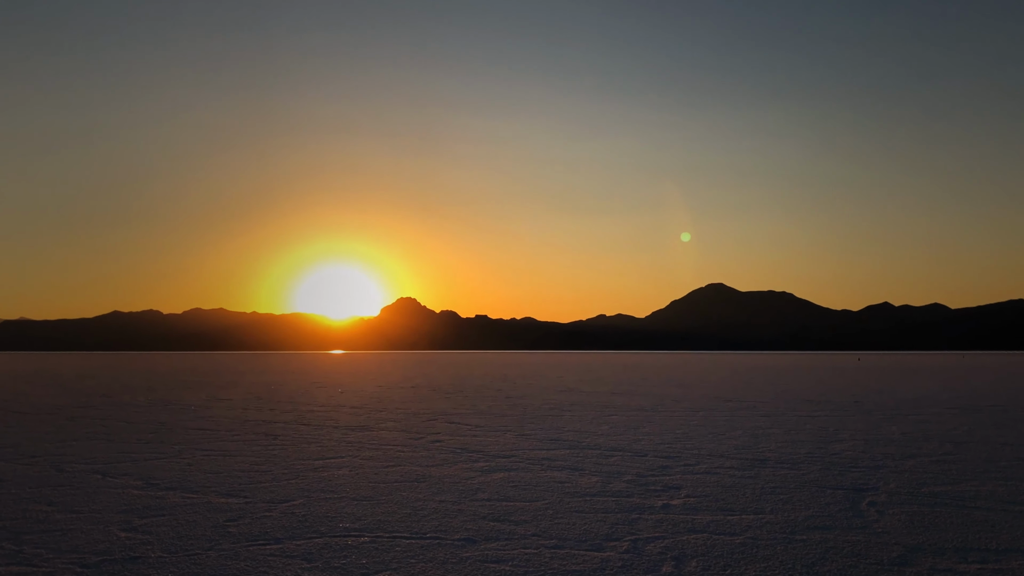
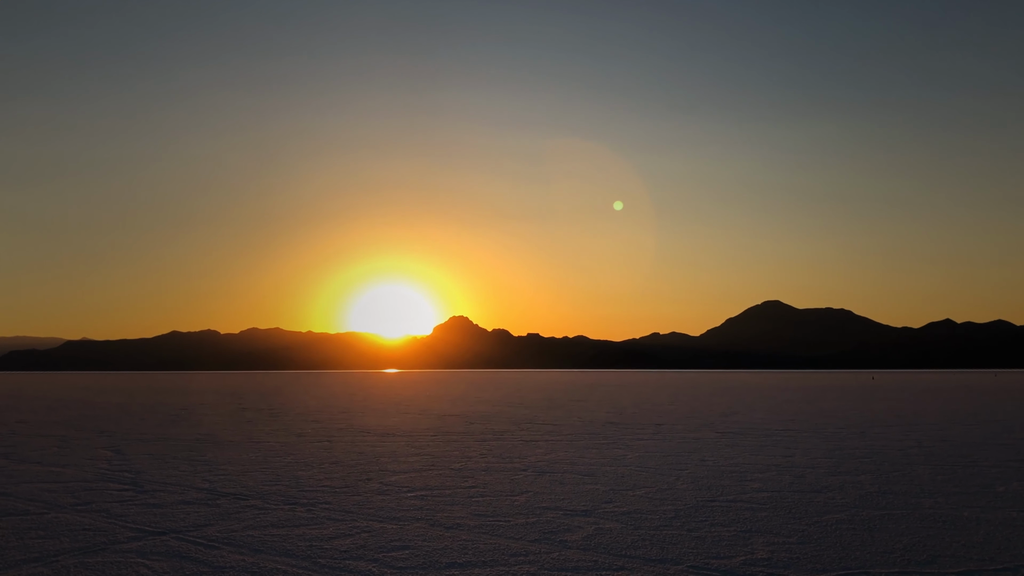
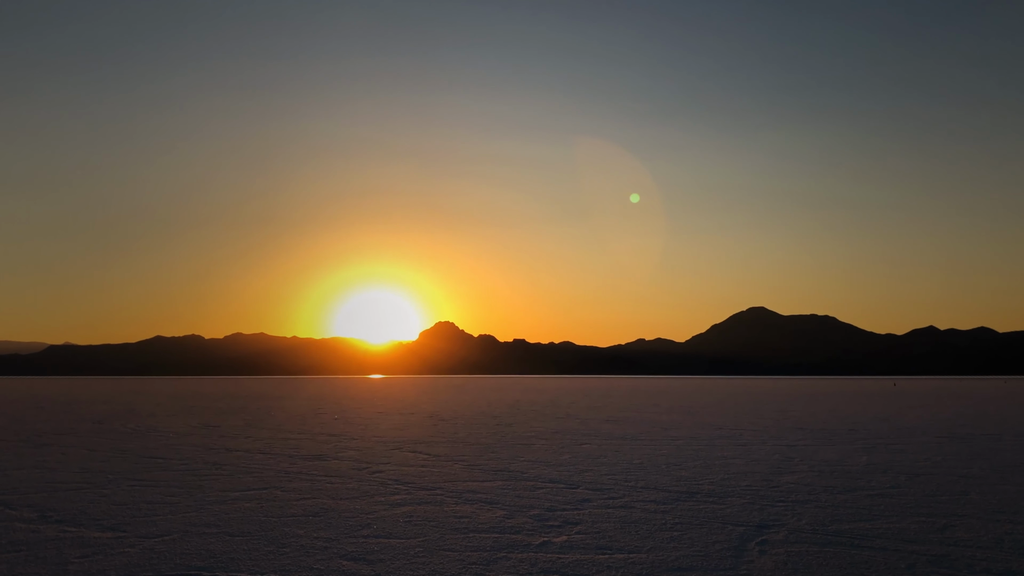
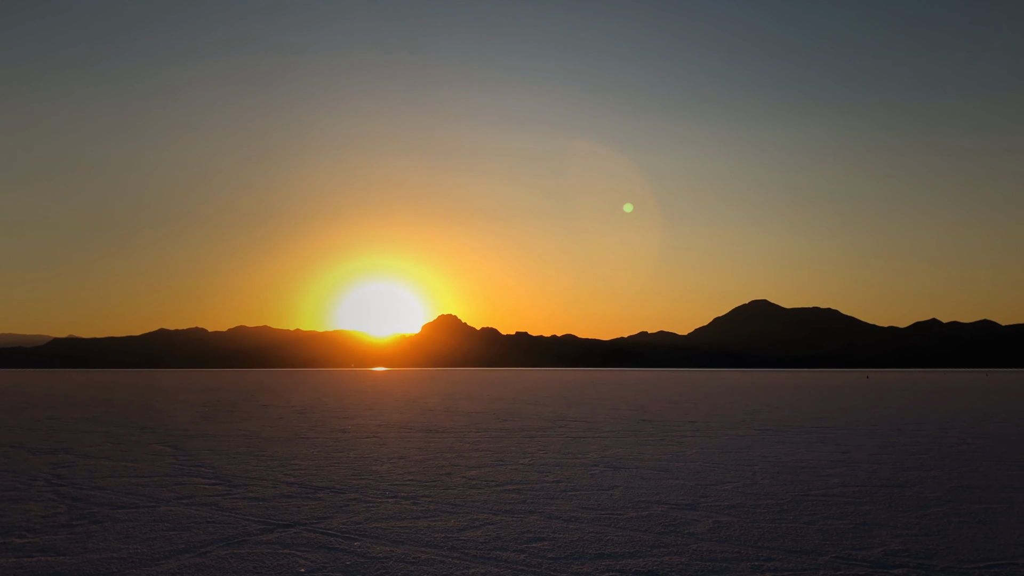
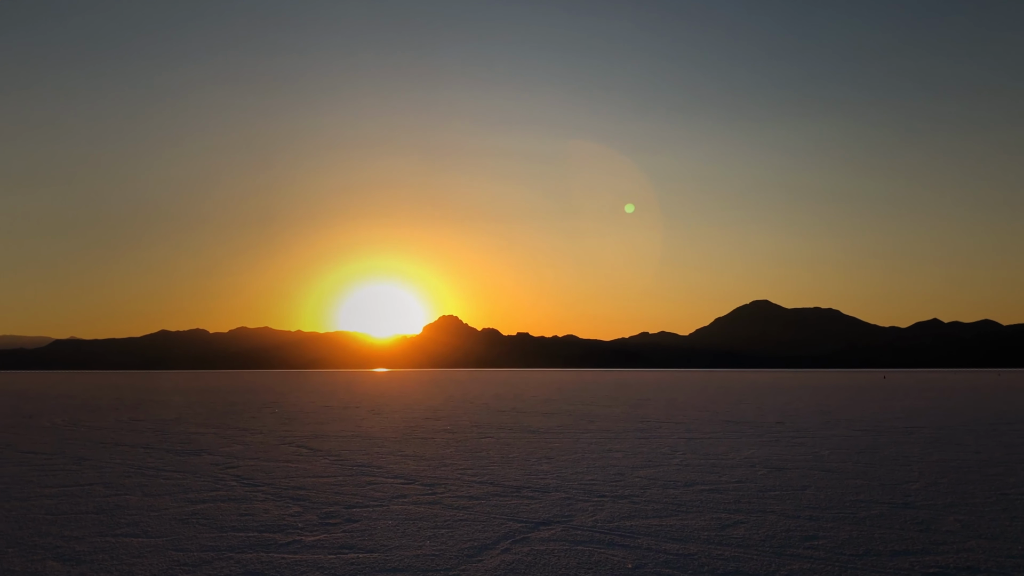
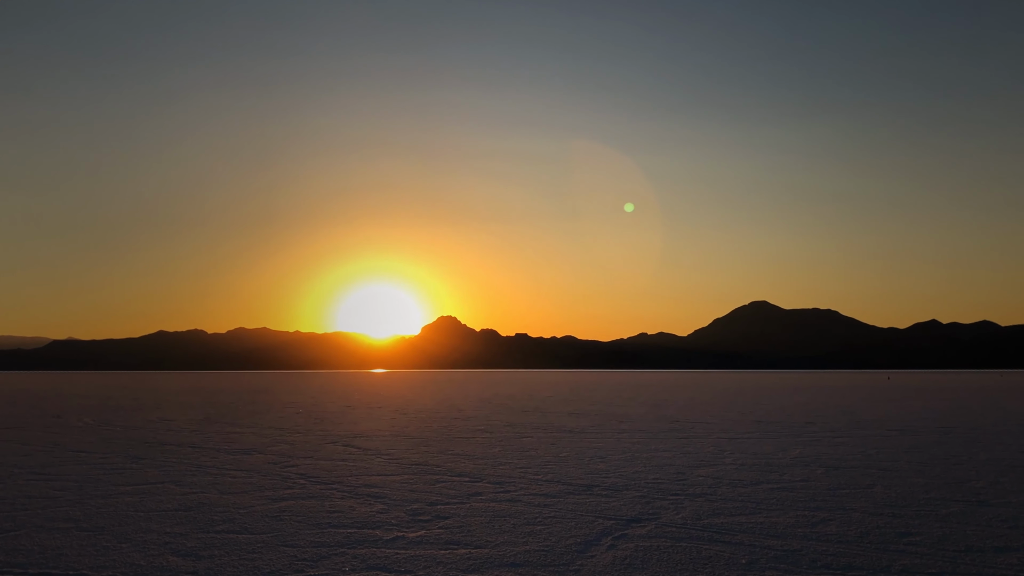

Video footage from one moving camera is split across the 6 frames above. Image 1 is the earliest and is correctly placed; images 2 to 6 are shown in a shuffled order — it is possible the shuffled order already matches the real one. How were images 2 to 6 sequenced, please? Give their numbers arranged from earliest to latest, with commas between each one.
3, 6, 5, 4, 2
